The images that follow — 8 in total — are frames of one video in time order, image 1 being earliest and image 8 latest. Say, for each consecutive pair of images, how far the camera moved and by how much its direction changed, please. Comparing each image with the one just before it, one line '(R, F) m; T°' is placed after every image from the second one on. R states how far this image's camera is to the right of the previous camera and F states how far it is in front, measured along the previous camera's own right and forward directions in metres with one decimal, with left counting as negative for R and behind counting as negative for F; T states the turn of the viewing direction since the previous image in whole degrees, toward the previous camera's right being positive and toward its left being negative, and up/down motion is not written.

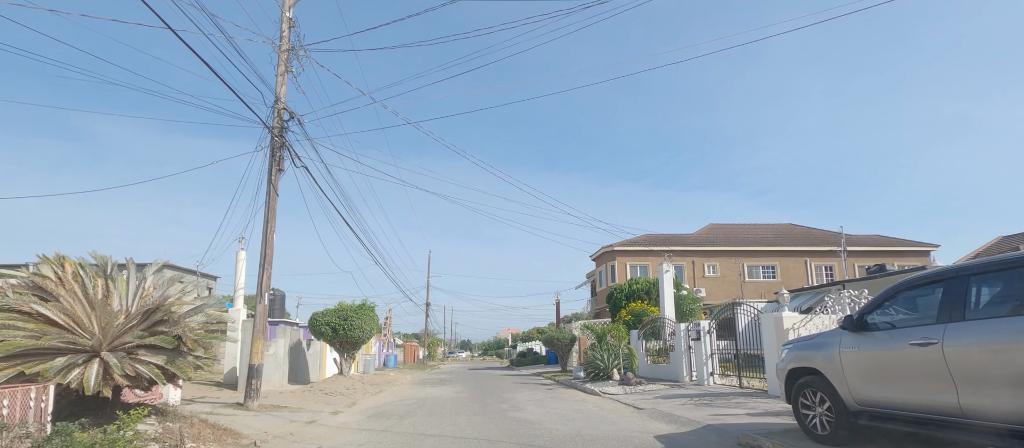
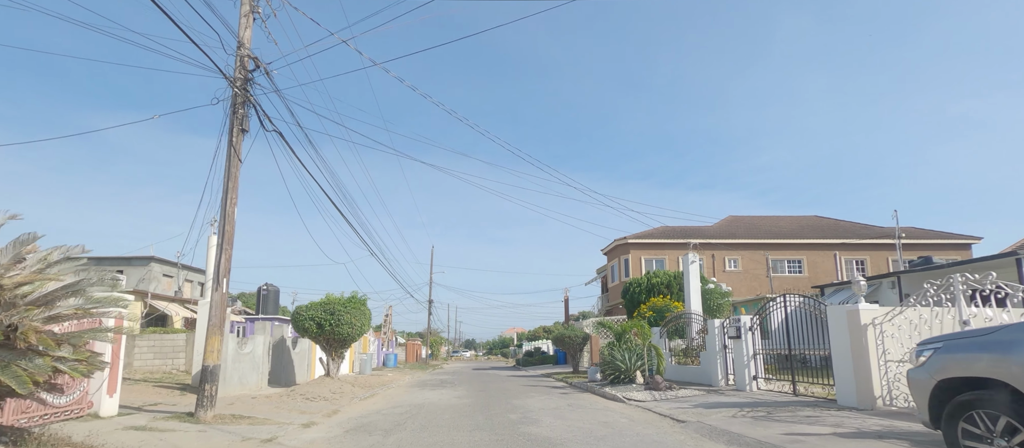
(-0.1, +2.4) m; 0°
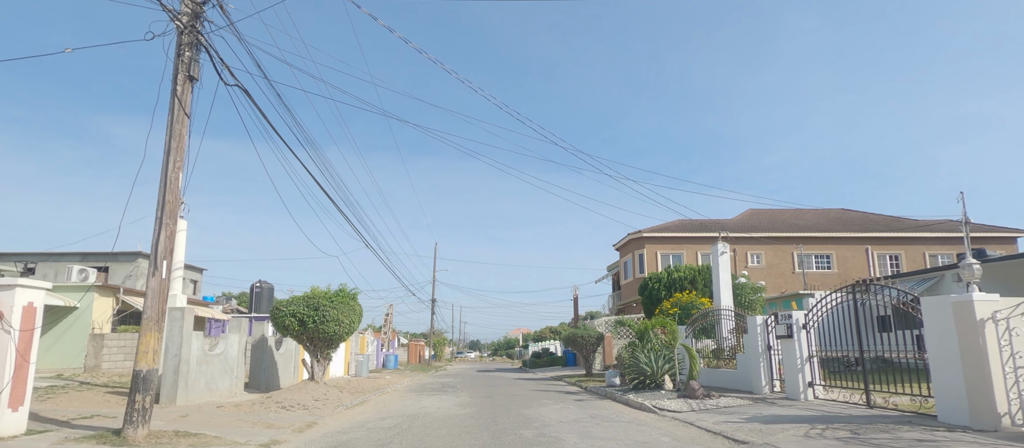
(-0.1, +2.3) m; 0°
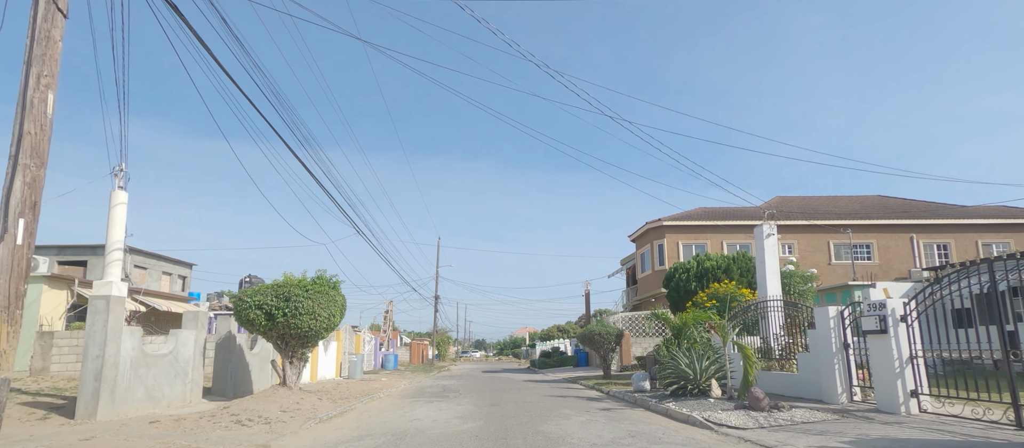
(-0.2, +2.8) m; 0°
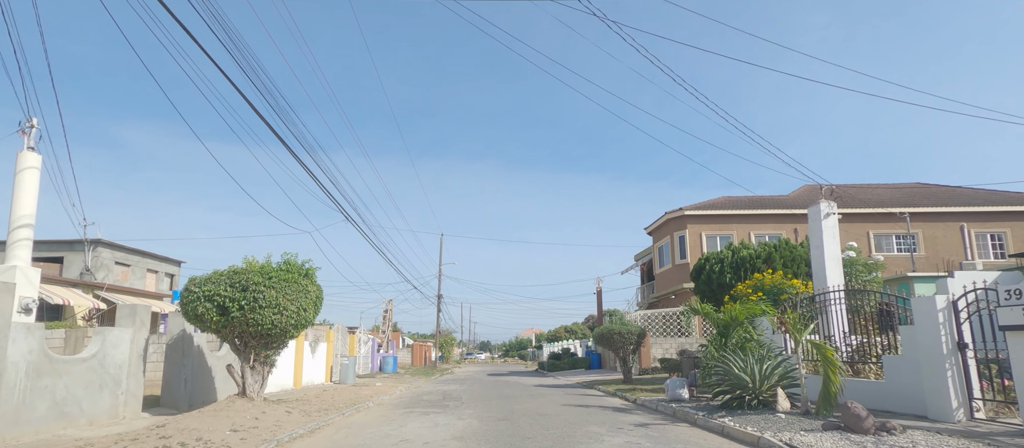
(-0.1, +2.6) m; 0°
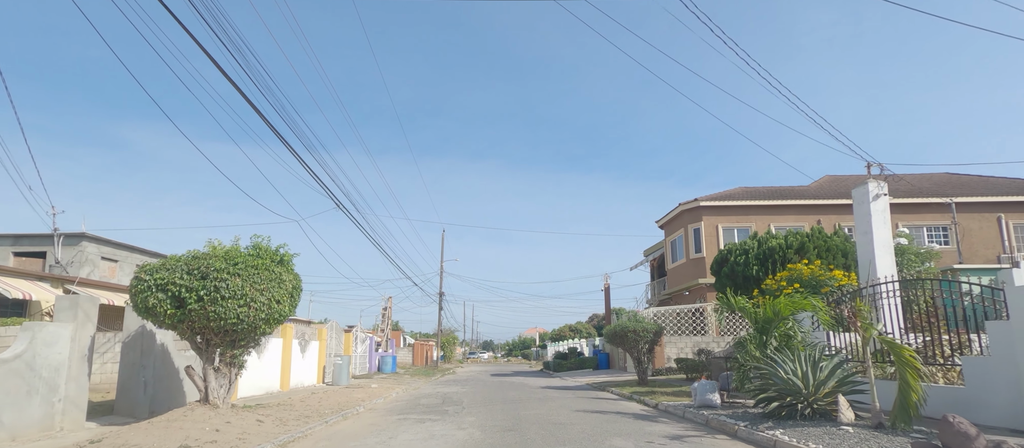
(-0.1, +1.6) m; 0°
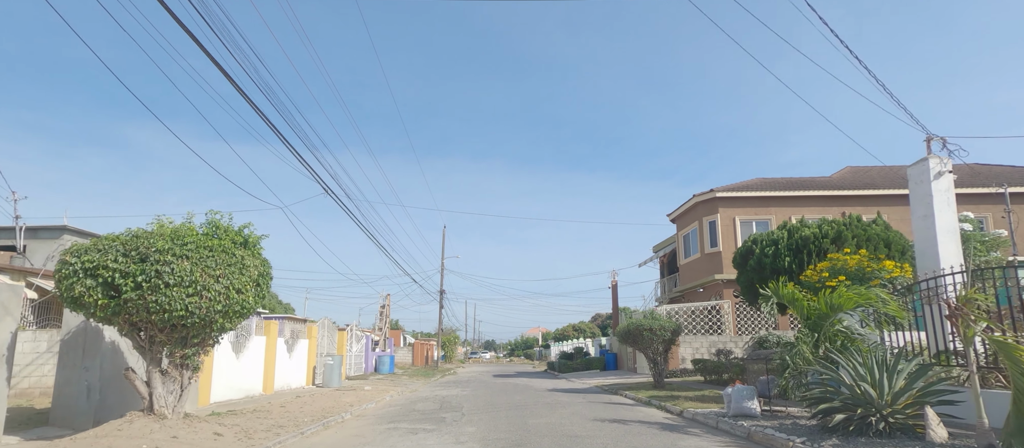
(-0.1, +1.6) m; 0°
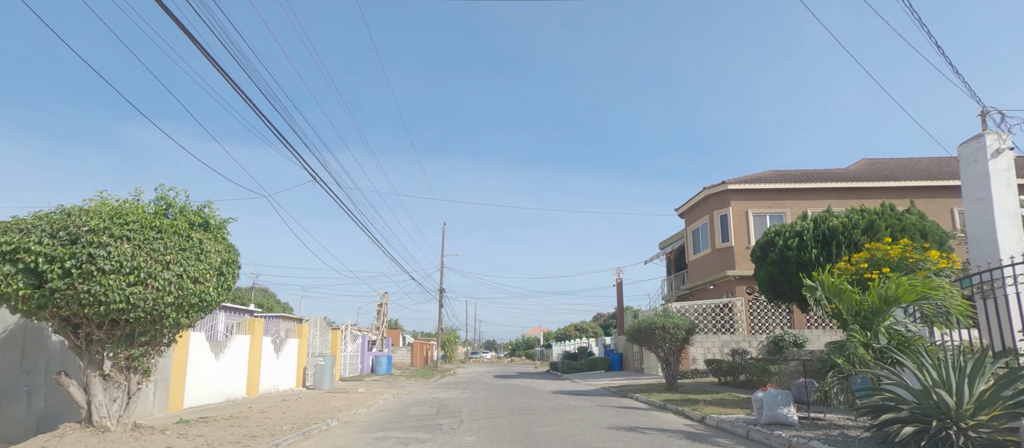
(-0.1, +1.2) m; 0°
